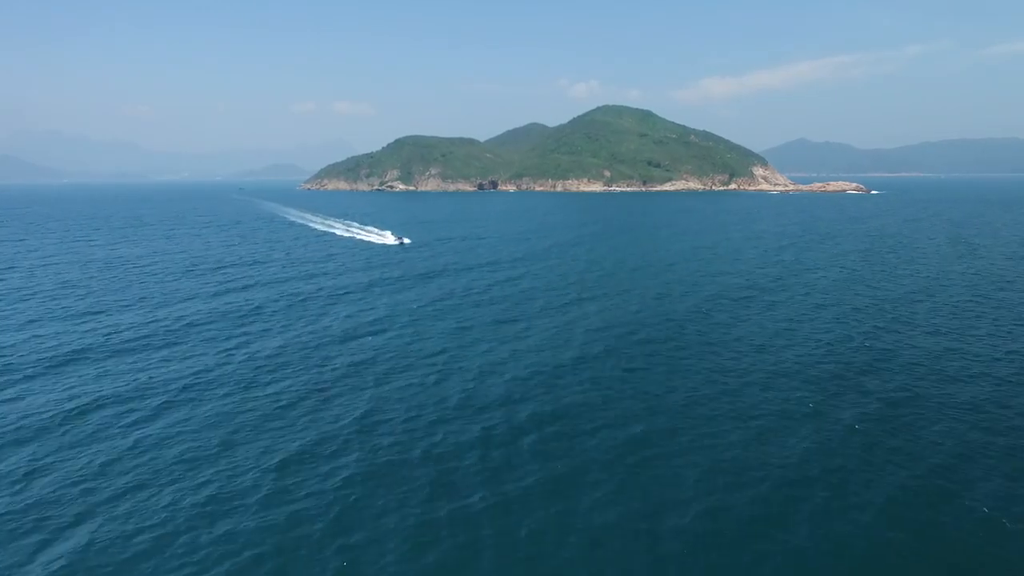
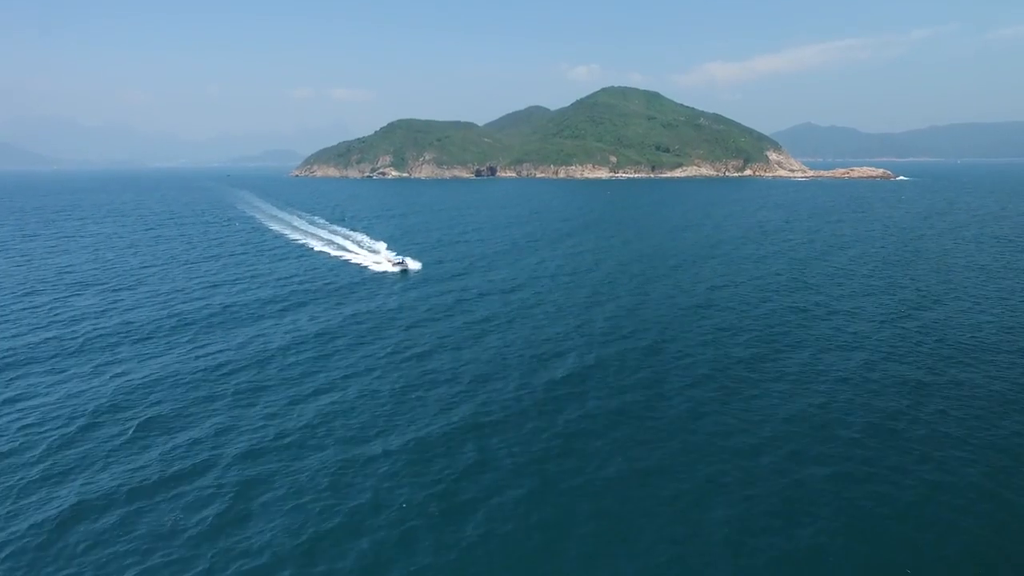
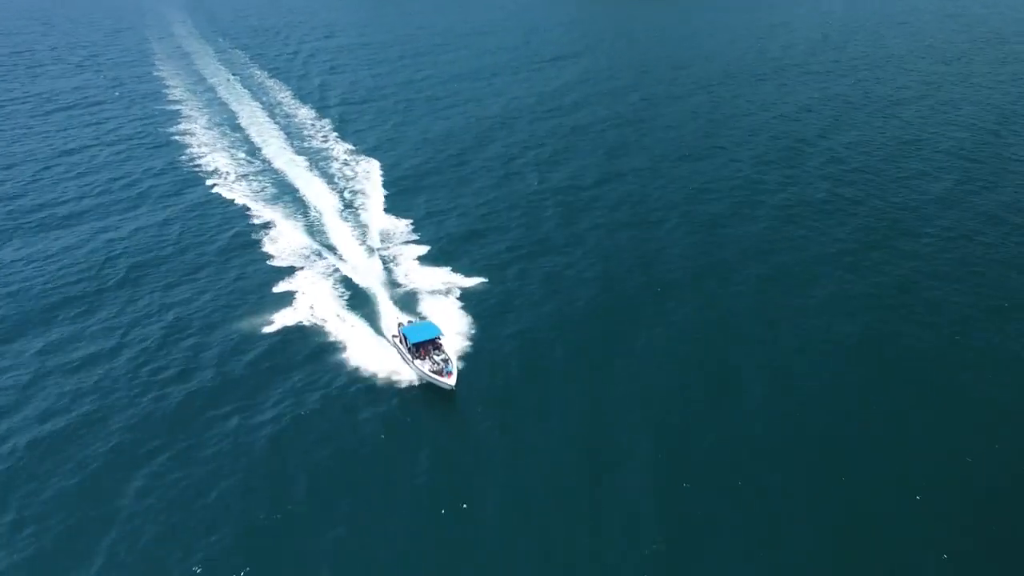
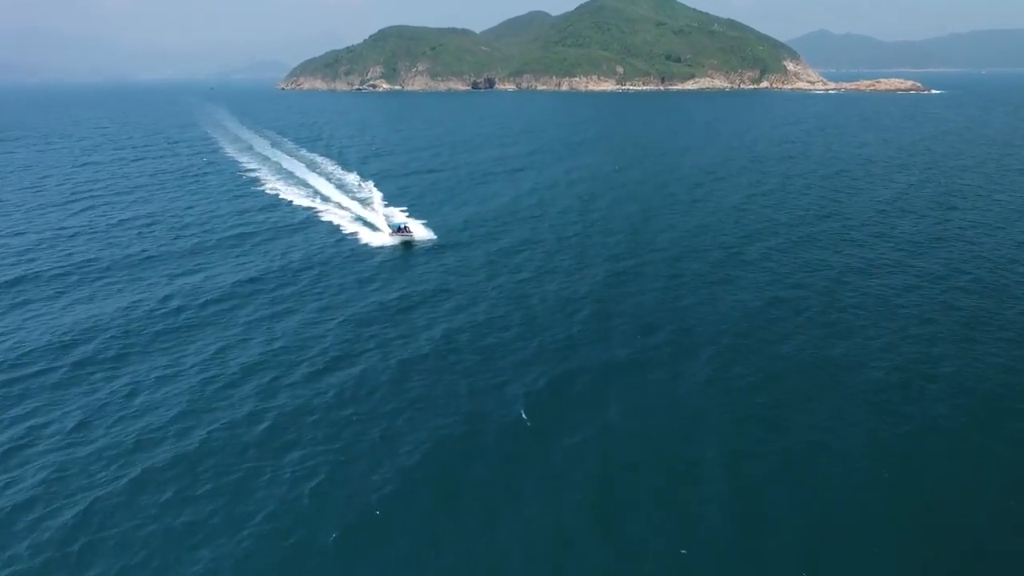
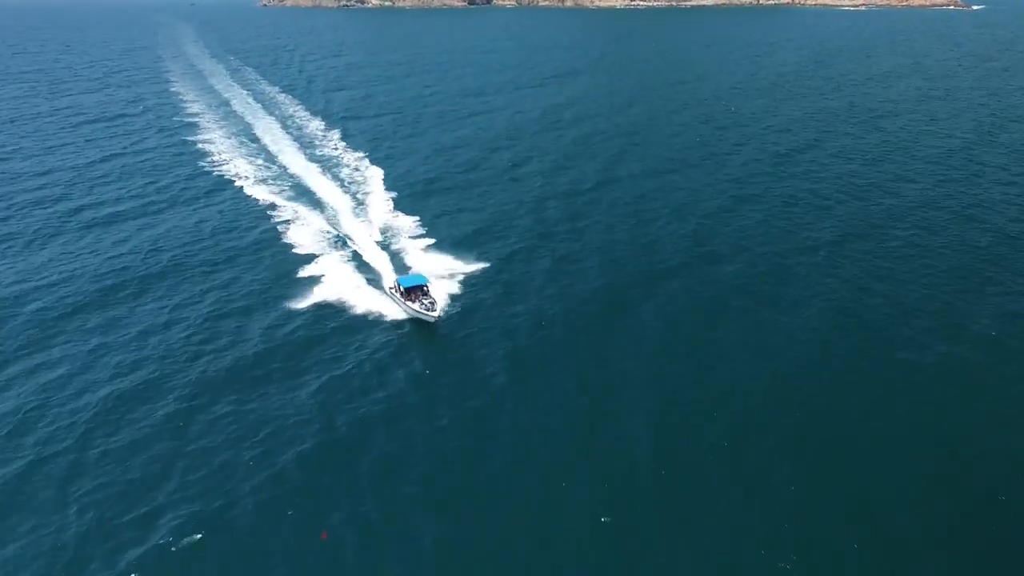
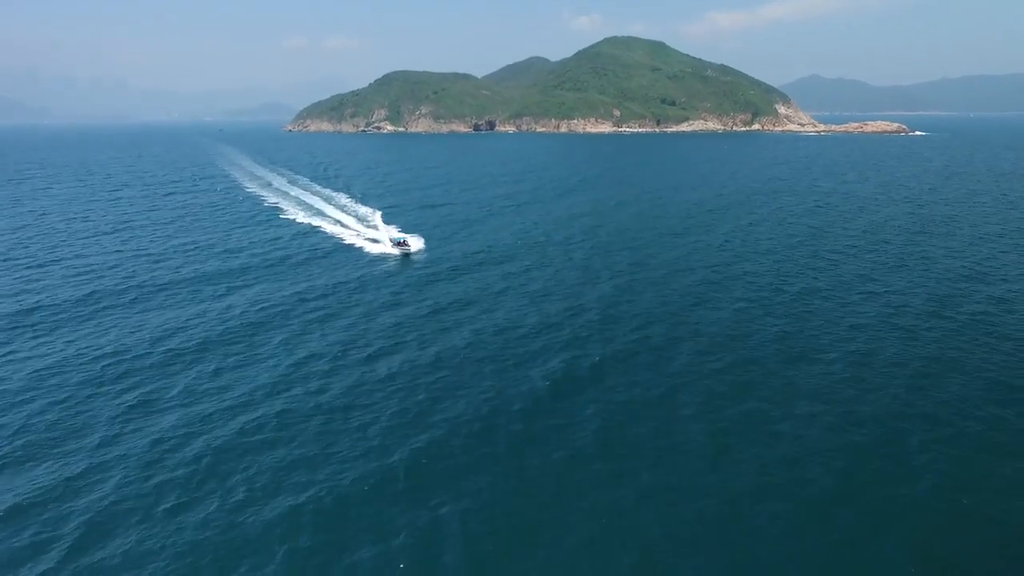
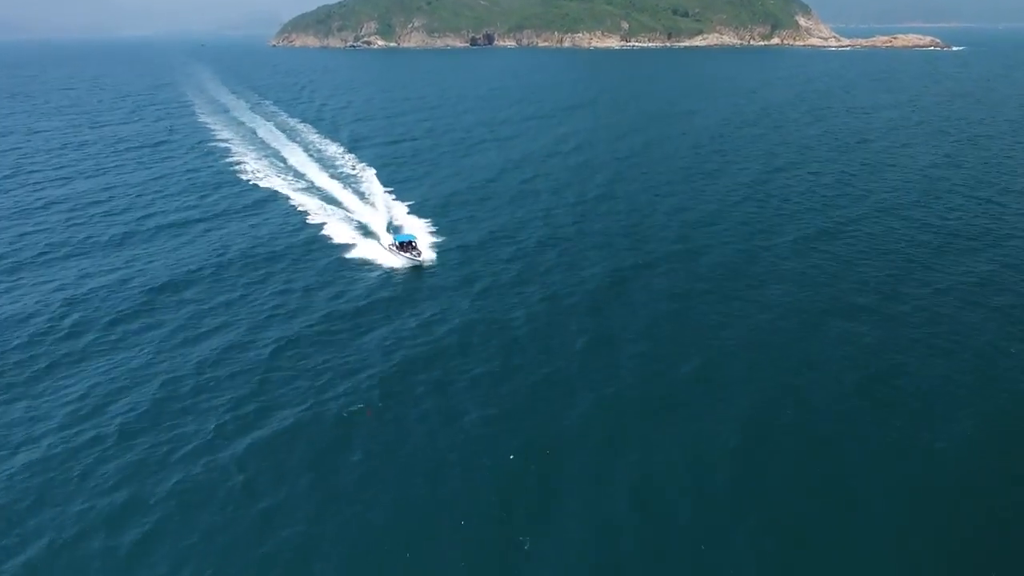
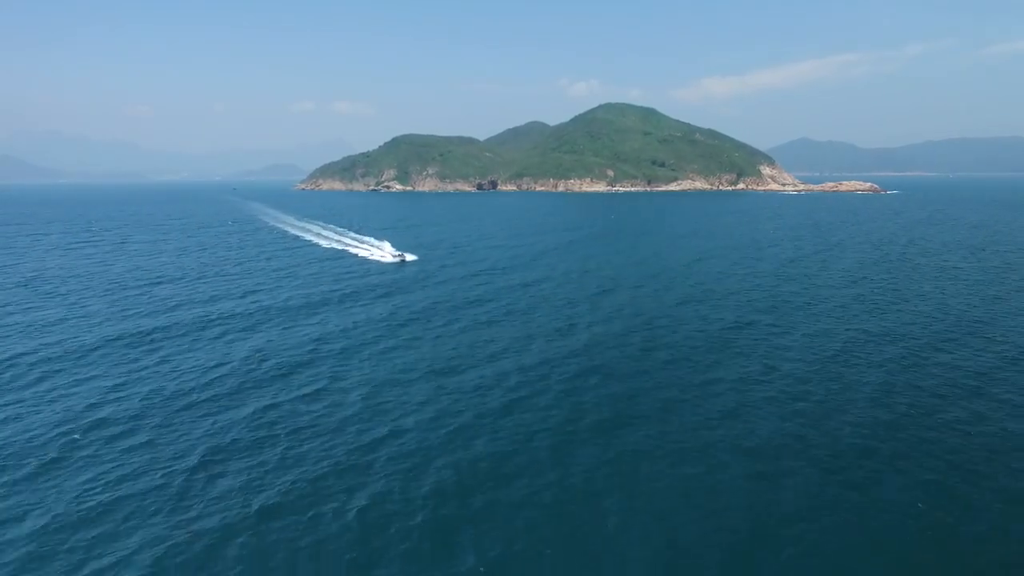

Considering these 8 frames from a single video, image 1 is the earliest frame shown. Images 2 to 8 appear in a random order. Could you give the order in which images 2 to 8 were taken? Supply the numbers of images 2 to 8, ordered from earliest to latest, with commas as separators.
8, 2, 6, 4, 7, 5, 3
